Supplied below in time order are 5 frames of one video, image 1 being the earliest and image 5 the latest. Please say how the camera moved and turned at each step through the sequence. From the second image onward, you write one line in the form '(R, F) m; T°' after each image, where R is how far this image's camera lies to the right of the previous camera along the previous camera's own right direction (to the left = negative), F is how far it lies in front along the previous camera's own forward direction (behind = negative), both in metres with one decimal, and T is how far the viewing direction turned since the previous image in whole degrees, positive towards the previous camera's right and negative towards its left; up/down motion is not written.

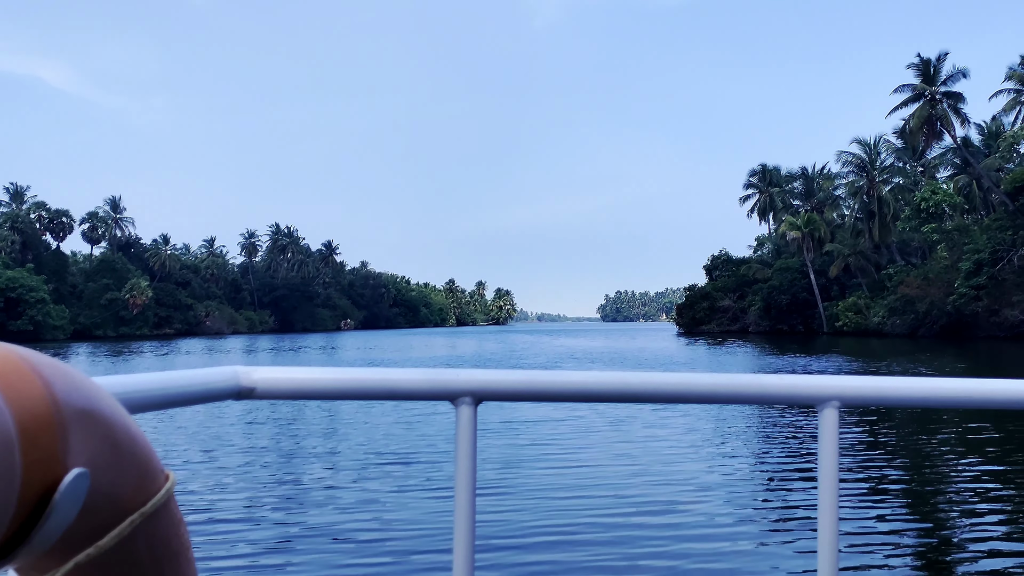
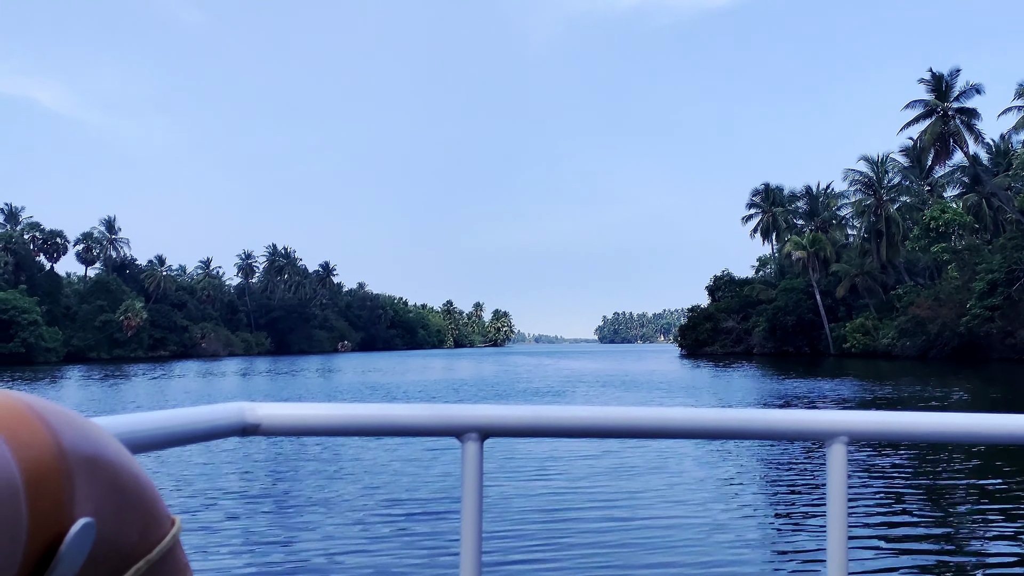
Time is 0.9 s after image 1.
(-0.1, +0.5) m; 0°
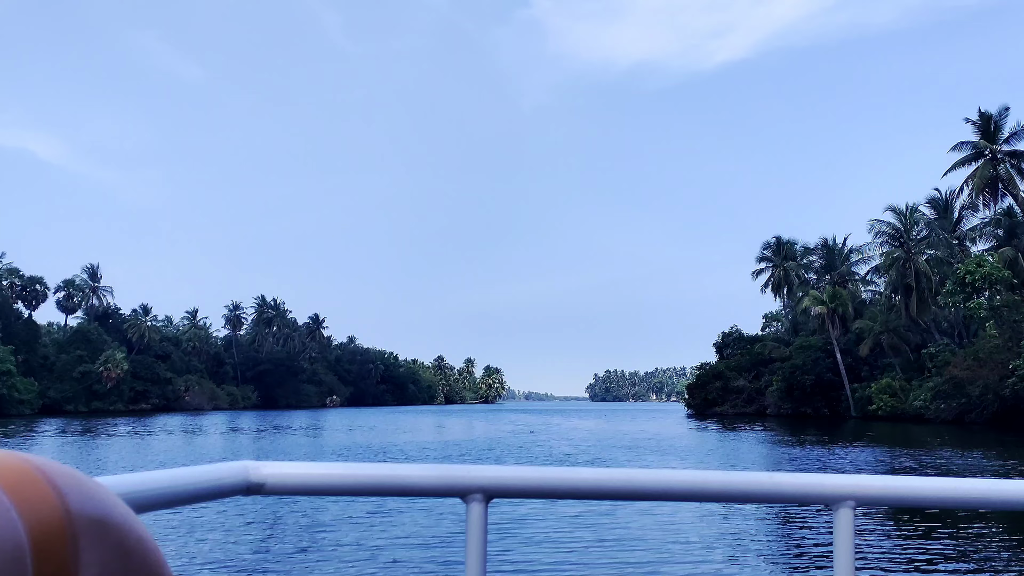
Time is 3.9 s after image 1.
(-0.3, +1.5) m; +1°
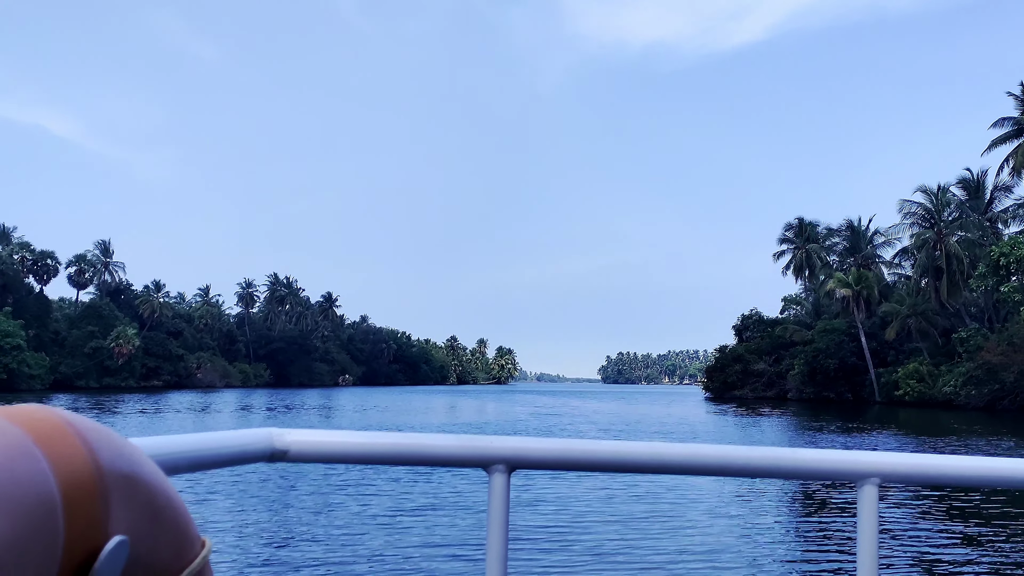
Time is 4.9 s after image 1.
(-0.1, +0.5) m; -1°
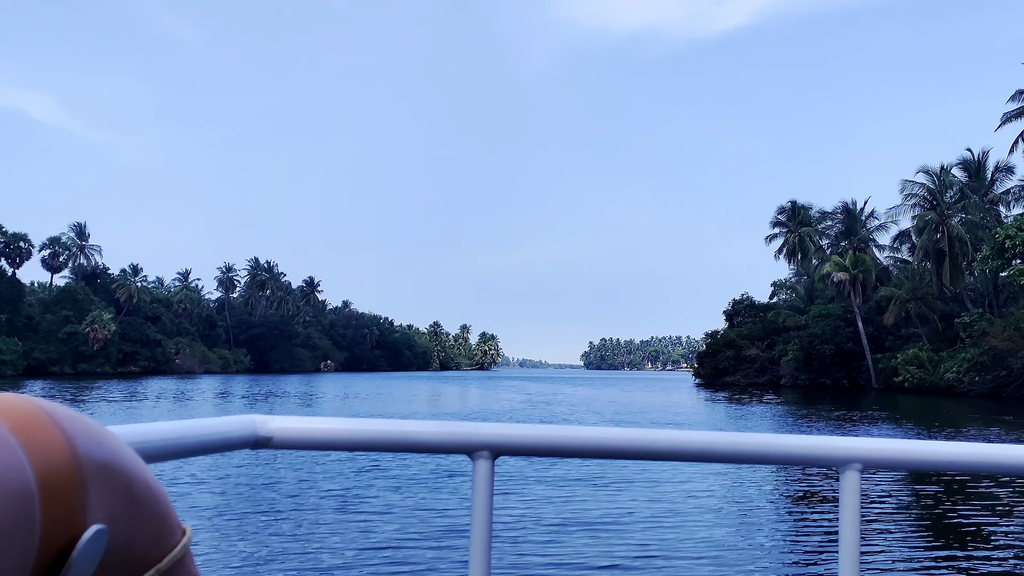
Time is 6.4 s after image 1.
(-0.1, +0.7) m; +1°
